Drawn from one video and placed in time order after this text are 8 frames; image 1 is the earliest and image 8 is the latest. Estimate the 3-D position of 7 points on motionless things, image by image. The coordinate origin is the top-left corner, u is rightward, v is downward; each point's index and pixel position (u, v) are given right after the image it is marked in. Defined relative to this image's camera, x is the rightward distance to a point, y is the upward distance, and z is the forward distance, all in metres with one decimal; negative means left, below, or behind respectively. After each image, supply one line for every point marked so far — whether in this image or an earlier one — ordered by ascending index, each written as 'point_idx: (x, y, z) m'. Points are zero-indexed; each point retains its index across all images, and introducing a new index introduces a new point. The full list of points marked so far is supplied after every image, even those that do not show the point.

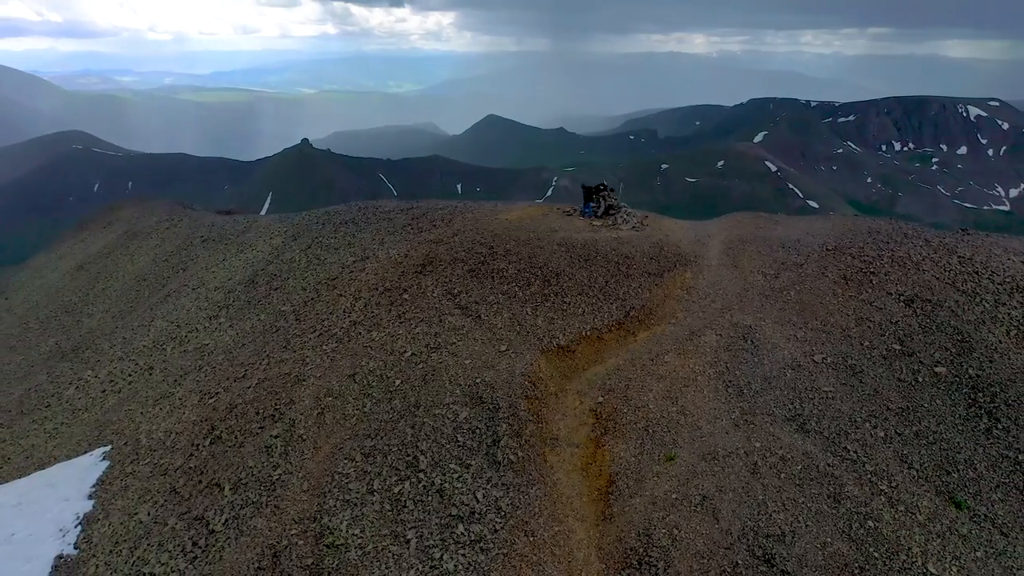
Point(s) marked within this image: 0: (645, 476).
0: (+2.4, -3.5, +15.6) m
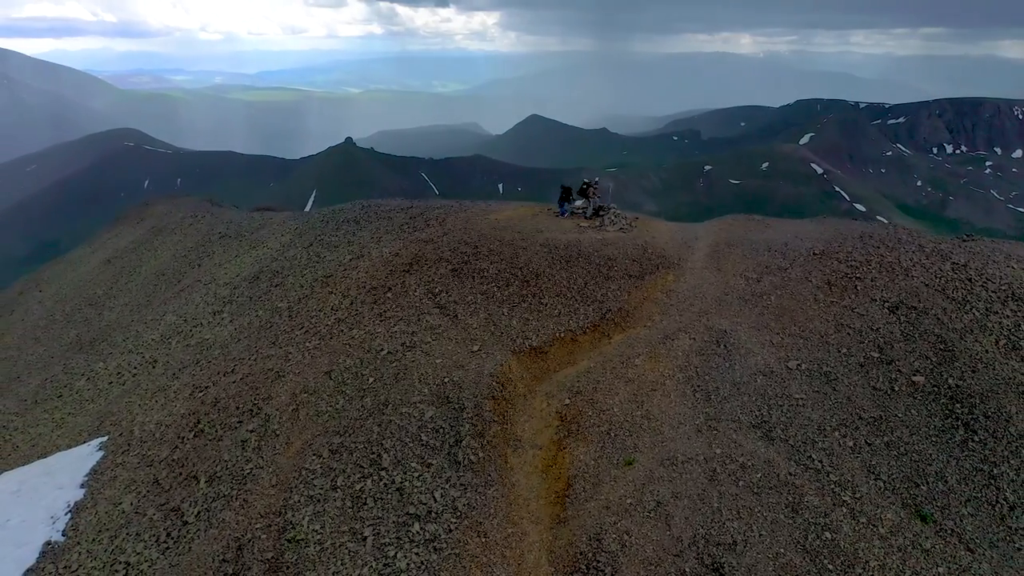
0: (+1.6, -3.5, +15.5) m
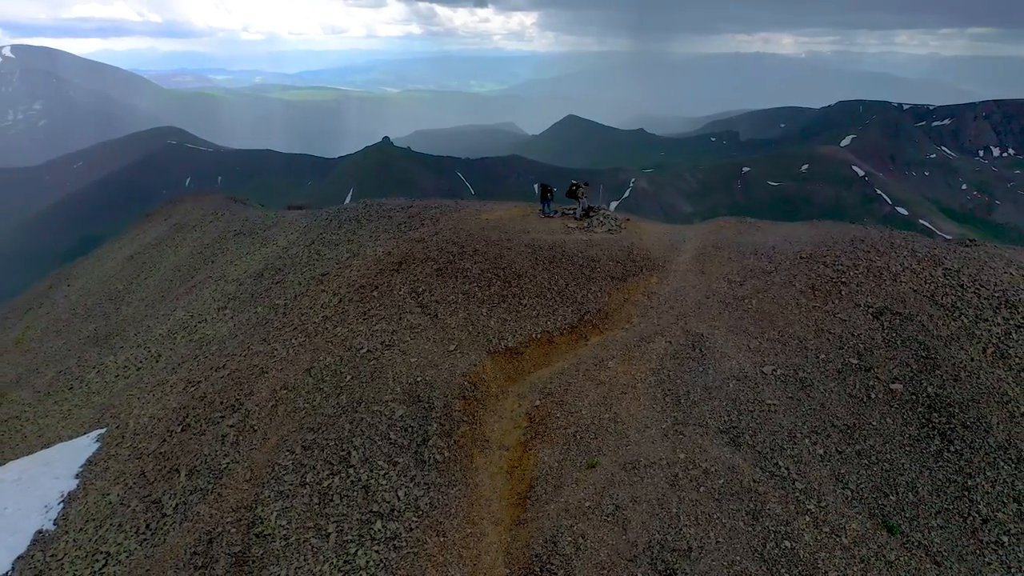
0: (+0.9, -3.5, +15.4) m
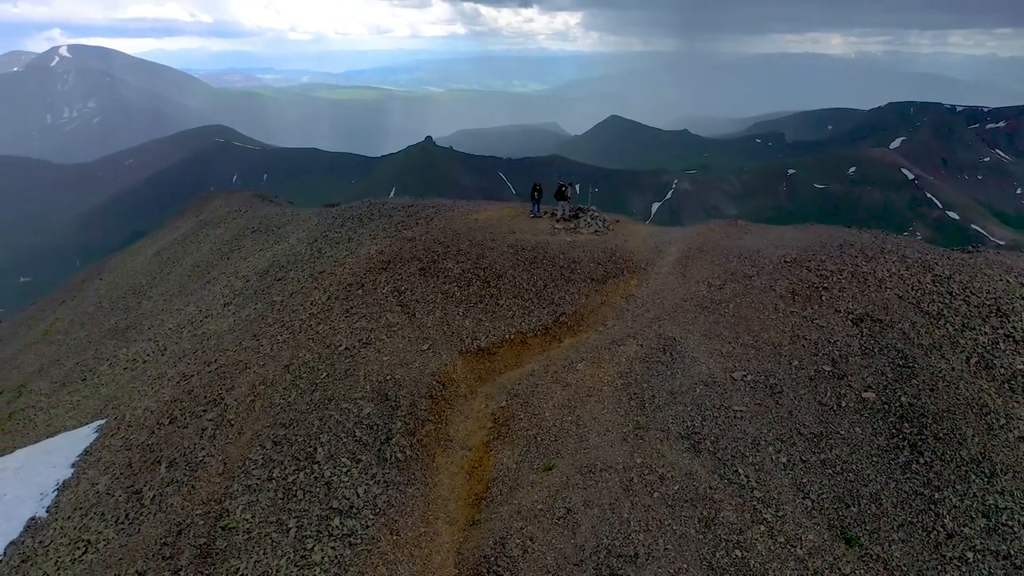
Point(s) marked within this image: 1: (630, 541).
0: (+0.1, -3.6, +15.3) m
1: (+1.9, -4.1, +13.8) m
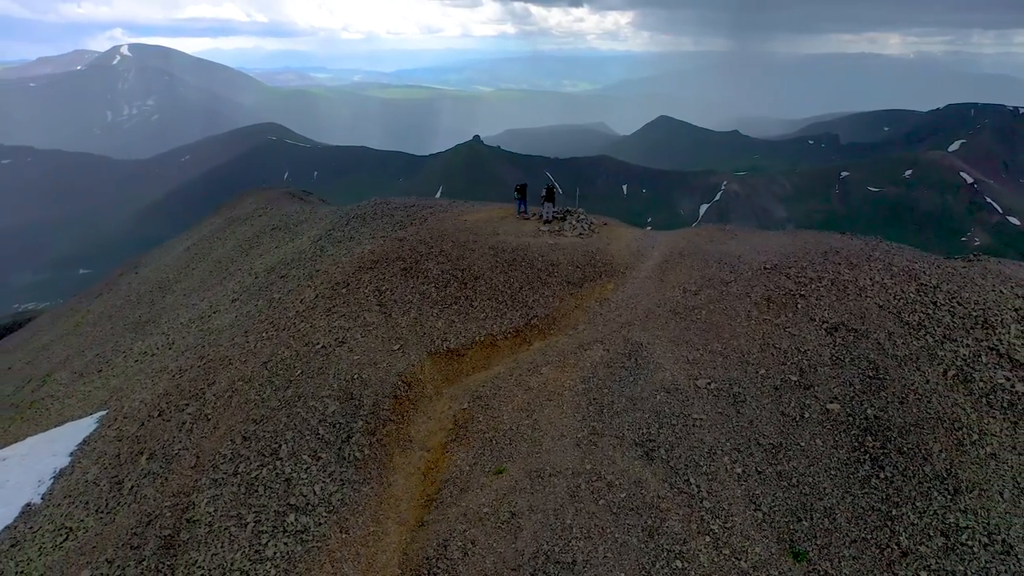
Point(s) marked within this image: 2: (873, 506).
0: (-0.8, -3.6, +15.3) m
1: (+0.9, -4.2, +13.7) m
2: (+6.1, -3.7, +14.3) m
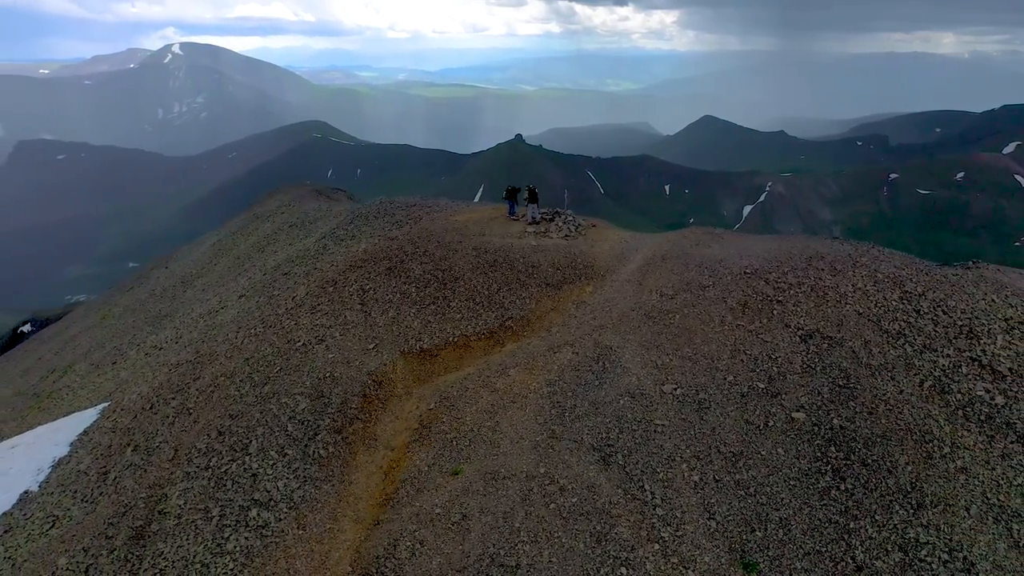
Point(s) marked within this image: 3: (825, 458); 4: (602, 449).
0: (-1.6, -3.6, +15.4) m
1: (0.0, -4.3, +13.7) m
2: (+5.2, -3.8, +13.9) m
3: (+5.5, -3.0, +15.0) m
4: (+1.6, -2.9, +15.4) m
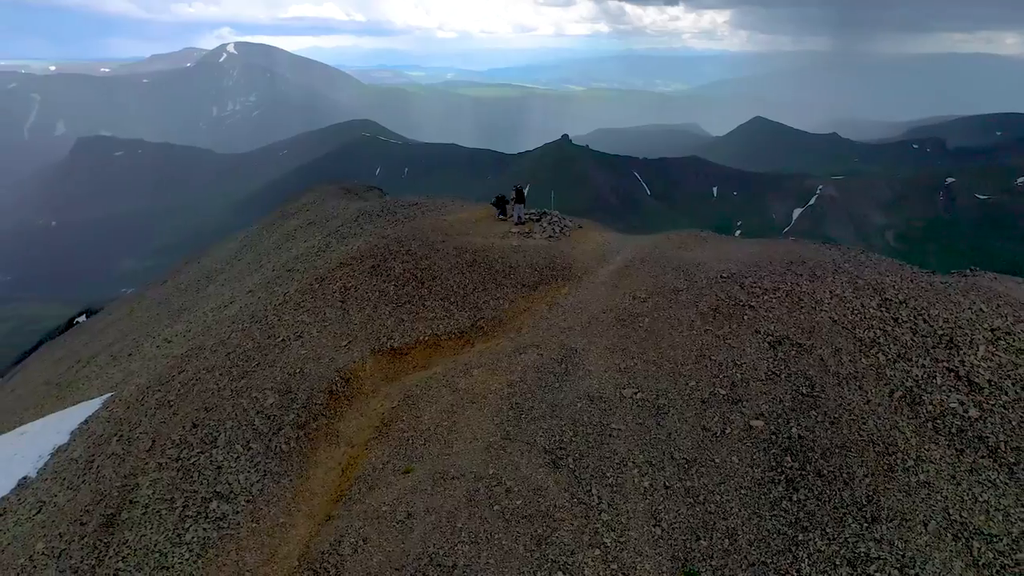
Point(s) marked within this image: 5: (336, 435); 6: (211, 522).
0: (-2.4, -3.6, +15.4) m
1: (-1.0, -4.3, +13.7) m
2: (+4.2, -3.9, +13.6) m
3: (+4.6, -3.1, +14.6) m
4: (+0.8, -3.0, +15.3) m
5: (-3.6, -3.0, +17.1) m
6: (-5.7, -4.4, +15.8) m
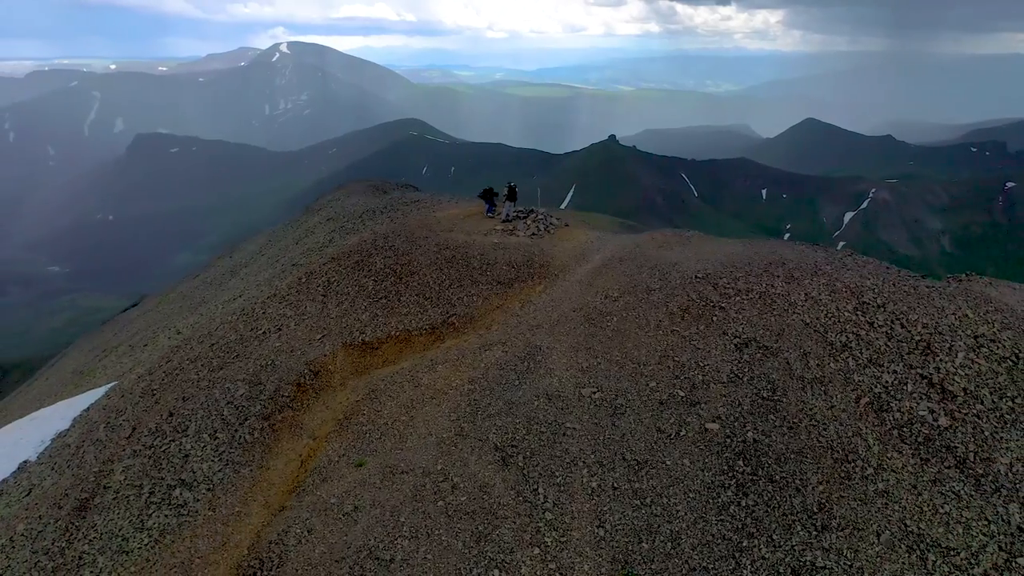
0: (-3.3, -3.5, +15.5) m
1: (-1.9, -4.2, +13.7) m
2: (+3.2, -3.9, +13.3) m
3: (+3.7, -3.1, +14.3) m
4: (-0.1, -2.9, +15.2) m
5: (-4.3, -2.8, +17.3) m
6: (-6.5, -4.2, +16.0) m
